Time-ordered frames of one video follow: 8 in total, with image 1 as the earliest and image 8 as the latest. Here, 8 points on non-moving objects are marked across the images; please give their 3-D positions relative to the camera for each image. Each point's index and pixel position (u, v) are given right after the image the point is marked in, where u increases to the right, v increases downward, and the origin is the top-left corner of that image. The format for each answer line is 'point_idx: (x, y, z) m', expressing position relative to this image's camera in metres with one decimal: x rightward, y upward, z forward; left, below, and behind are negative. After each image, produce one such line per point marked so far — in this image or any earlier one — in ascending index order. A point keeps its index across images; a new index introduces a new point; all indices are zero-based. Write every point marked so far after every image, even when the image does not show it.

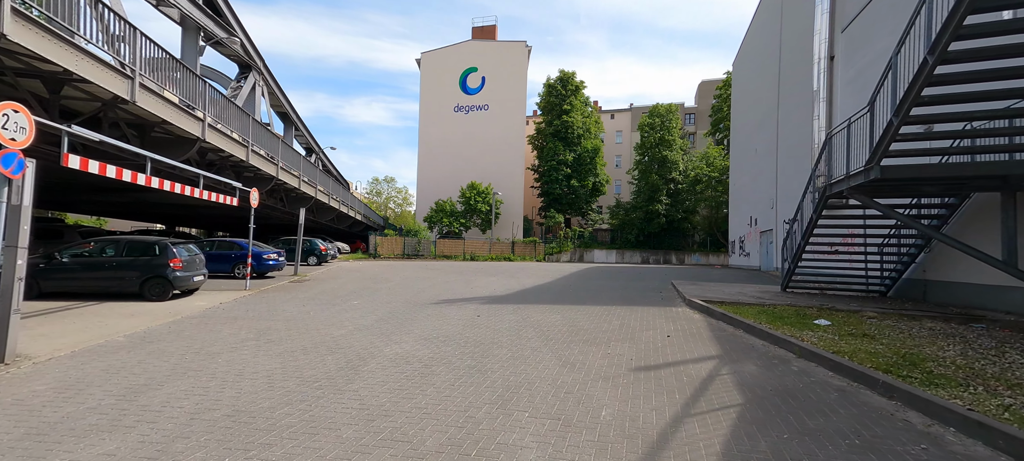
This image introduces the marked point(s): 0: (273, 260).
0: (-9.7, -1.2, +15.8) m
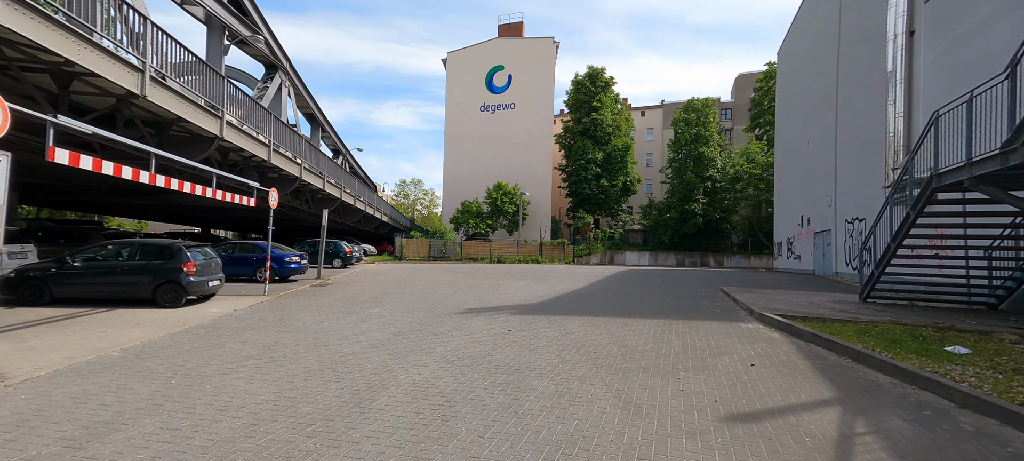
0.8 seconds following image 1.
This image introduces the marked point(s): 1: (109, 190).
0: (-8.5, -1.3, +15.3) m
1: (-16.6, +1.7, +16.1) m
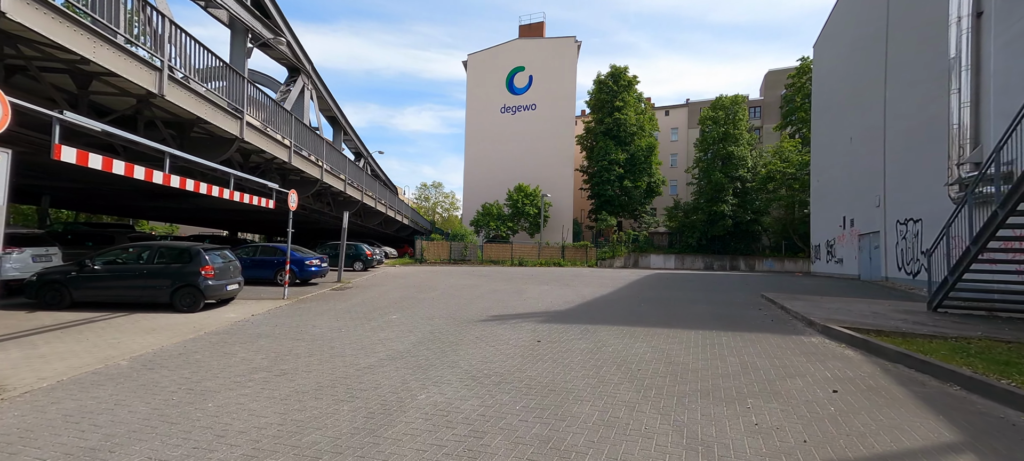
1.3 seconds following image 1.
0: (-7.6, -1.4, +15.0) m
1: (-15.7, +1.6, +16.3) m
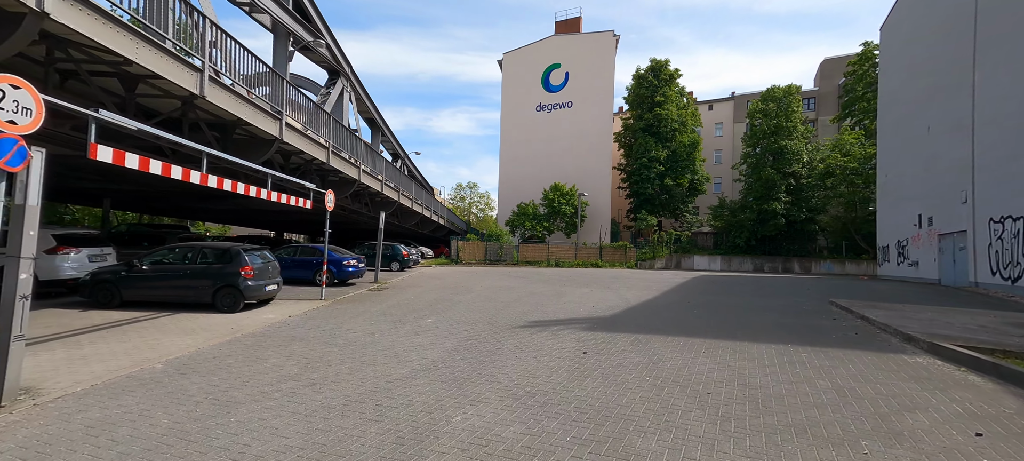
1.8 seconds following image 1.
0: (-6.1, -1.4, +15.1) m
1: (-14.1, +1.6, +17.0) m
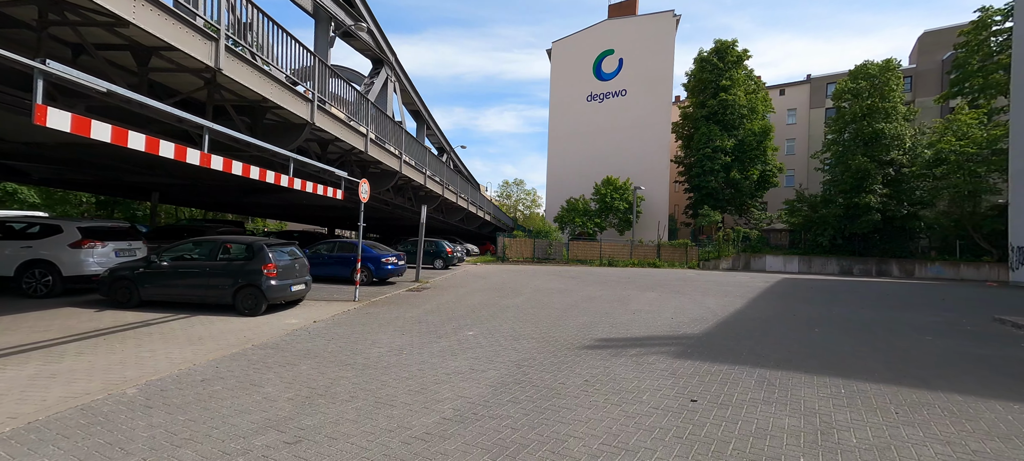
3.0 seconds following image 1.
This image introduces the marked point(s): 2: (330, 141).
0: (-4.3, -1.2, +13.9) m
1: (-12.0, +1.8, +16.7) m
2: (-6.2, +3.0, +13.4) m
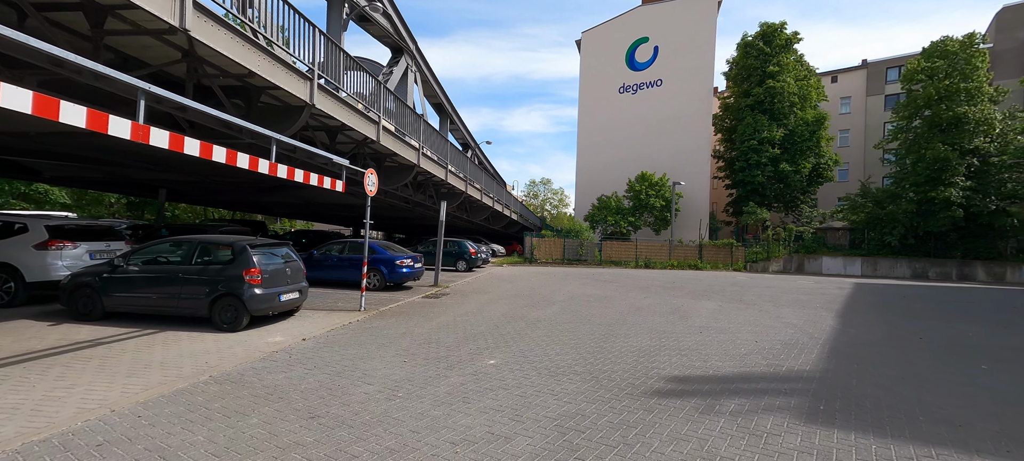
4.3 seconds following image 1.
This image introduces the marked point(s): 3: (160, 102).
0: (-3.3, -1.2, +12.4) m
1: (-10.8, +1.8, +15.7) m
2: (-5.3, +3.1, +12.1) m
3: (-6.8, +2.5, +7.6) m
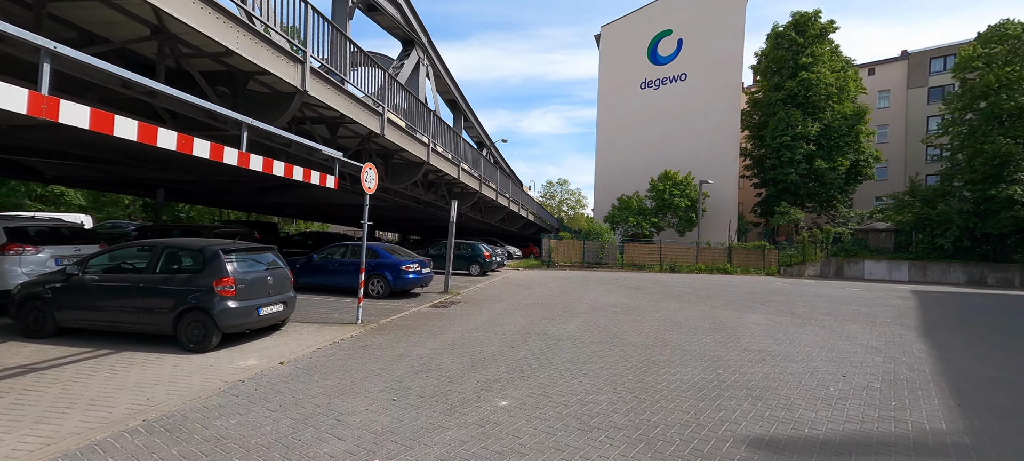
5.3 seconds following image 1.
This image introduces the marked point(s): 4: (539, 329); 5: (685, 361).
0: (-2.8, -1.2, +11.3) m
1: (-10.2, +1.7, +14.9) m
2: (-4.8, +3.0, +11.0) m
3: (-6.5, +2.4, +6.6) m
4: (+0.6, -2.0, +7.9) m
5: (+2.5, -1.9, +5.7) m
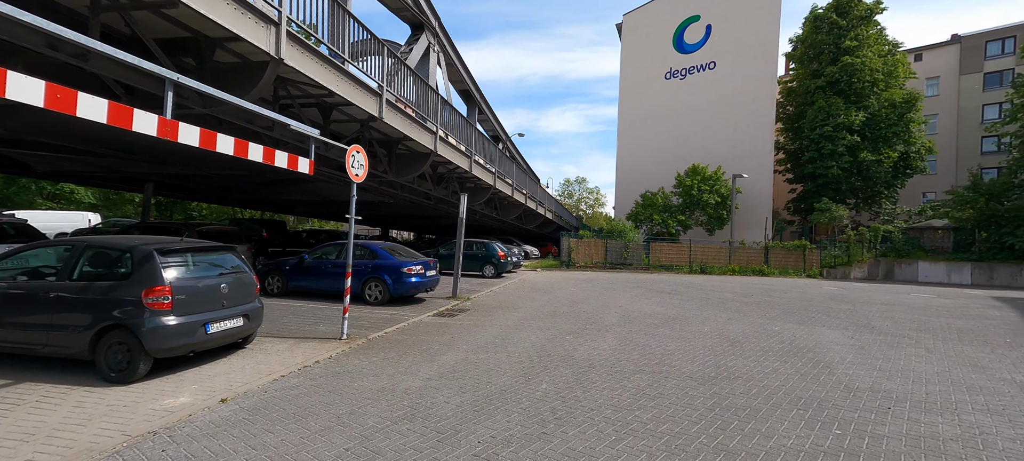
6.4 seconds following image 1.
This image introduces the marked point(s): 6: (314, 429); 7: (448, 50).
0: (-2.4, -1.2, +9.8) m
1: (-9.6, +1.8, +13.8) m
2: (-4.4, +3.1, +9.7) m
3: (-6.3, +2.5, +5.4) m
4: (+0.9, -1.9, +6.3) m
5: (+2.7, -1.8, +4.0) m
6: (-1.9, -1.9, +3.7) m
7: (-3.3, +9.2, +19.7) m
